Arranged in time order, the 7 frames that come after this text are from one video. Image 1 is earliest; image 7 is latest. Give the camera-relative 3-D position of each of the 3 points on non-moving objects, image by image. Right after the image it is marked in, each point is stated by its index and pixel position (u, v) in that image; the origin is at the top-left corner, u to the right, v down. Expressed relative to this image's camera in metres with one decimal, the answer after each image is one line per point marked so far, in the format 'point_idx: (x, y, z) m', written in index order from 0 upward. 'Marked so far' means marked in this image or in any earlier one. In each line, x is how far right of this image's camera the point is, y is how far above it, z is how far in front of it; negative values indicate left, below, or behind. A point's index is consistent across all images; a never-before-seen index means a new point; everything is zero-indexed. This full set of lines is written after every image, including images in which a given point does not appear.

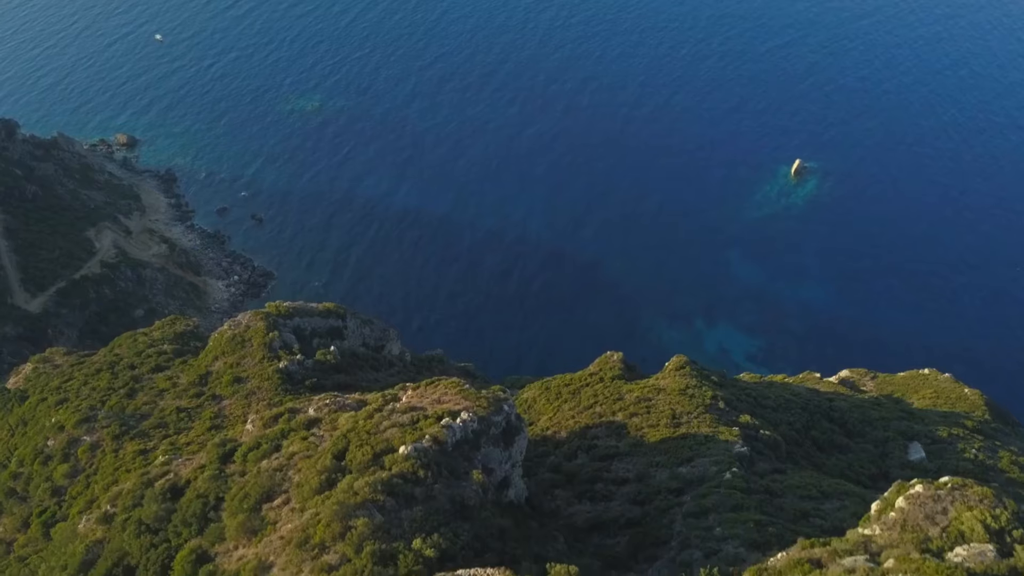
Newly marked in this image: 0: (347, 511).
0: (-4.0, -4.7, +20.0) m
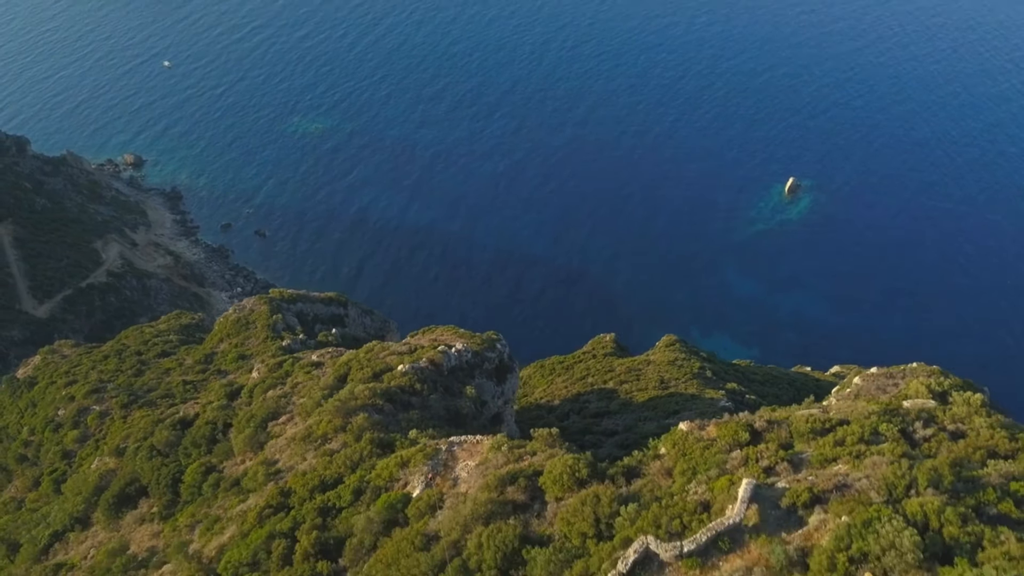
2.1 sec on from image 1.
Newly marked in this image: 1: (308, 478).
0: (-4.3, -2.9, +21.3) m
1: (-5.0, -4.0, +20.0) m
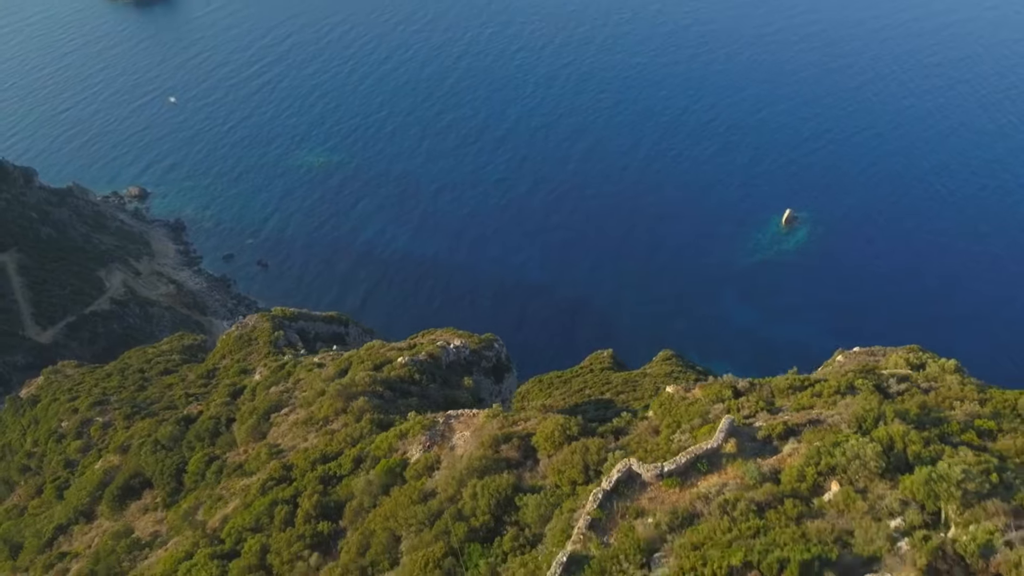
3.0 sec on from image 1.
0: (-4.4, -2.7, +21.8) m
1: (-5.1, -3.8, +20.5) m
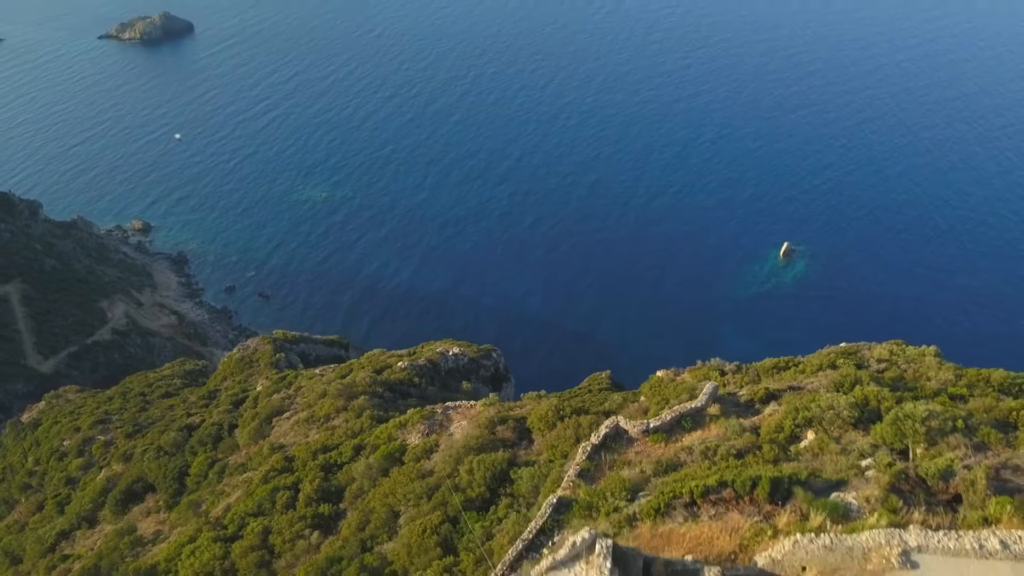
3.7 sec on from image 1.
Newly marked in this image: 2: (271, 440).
0: (-4.4, -2.9, +22.3) m
1: (-5.2, -3.9, +20.9) m
2: (-6.3, -3.9, +21.3) m
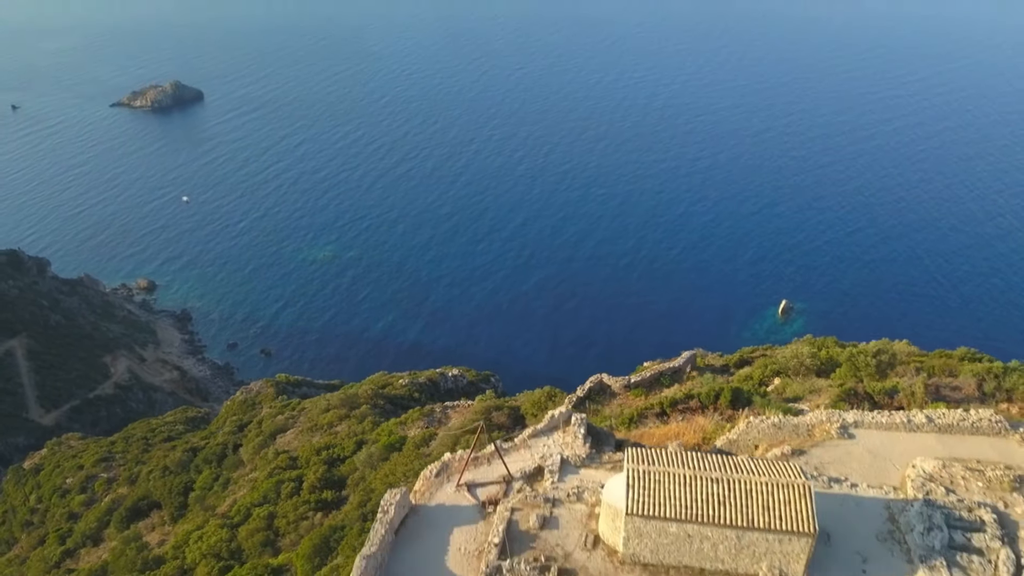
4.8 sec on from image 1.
0: (-4.5, -3.5, +23.0) m
1: (-5.2, -4.4, +21.5) m
2: (-6.4, -4.4, +21.9) m
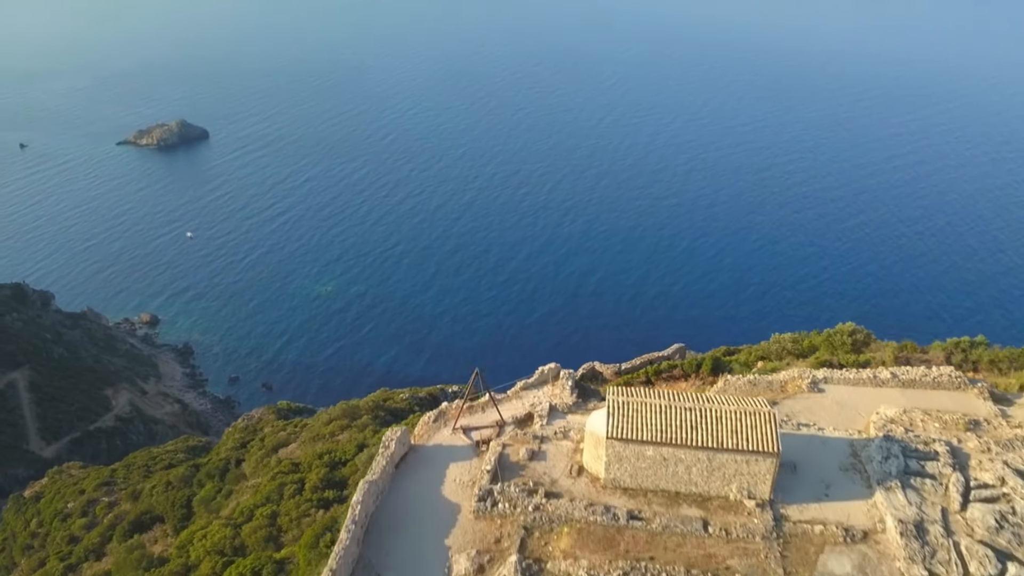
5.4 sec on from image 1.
0: (-4.5, -3.9, +23.4) m
1: (-5.3, -4.7, +21.8) m
2: (-6.4, -4.8, +22.2) m
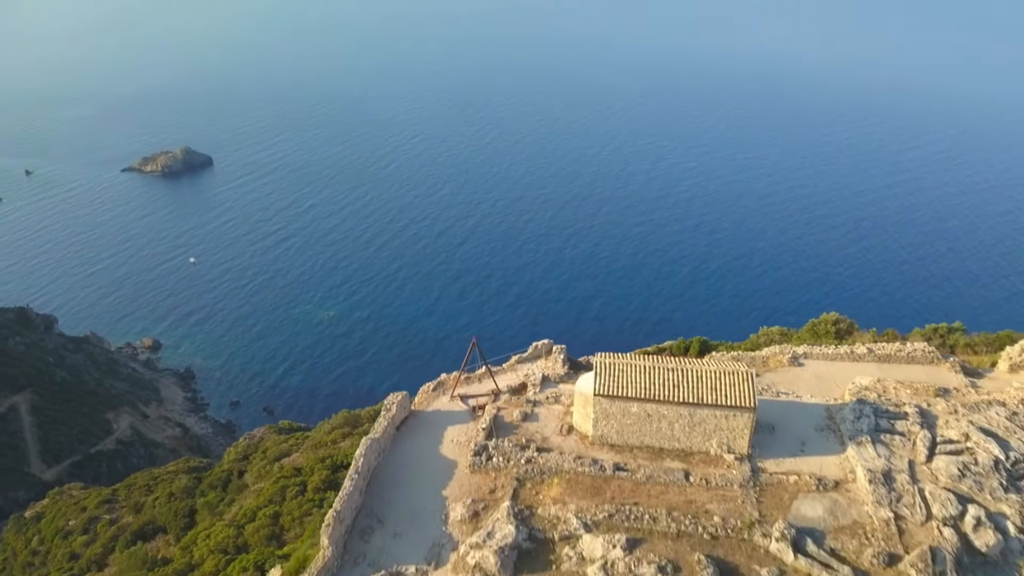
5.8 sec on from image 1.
0: (-4.5, -4.3, +23.6) m
1: (-5.3, -5.1, +22.1) m
2: (-6.4, -5.1, +22.5) m
